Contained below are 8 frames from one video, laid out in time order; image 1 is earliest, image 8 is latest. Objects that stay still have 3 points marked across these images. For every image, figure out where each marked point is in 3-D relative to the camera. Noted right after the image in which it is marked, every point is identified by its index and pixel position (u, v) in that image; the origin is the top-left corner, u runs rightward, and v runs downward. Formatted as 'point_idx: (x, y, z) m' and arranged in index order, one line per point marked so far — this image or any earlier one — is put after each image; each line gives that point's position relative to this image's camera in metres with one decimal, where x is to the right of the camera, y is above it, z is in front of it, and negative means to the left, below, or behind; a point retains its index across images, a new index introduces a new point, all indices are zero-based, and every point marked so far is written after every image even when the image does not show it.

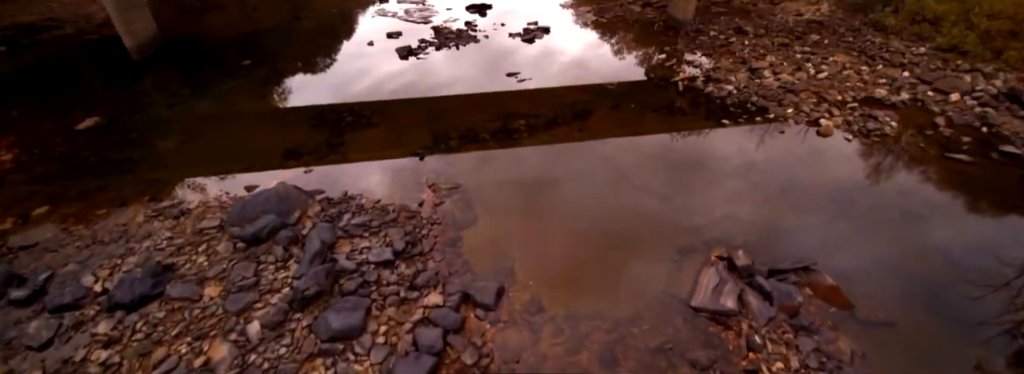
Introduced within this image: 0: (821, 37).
0: (+11.3, +5.5, +15.5) m
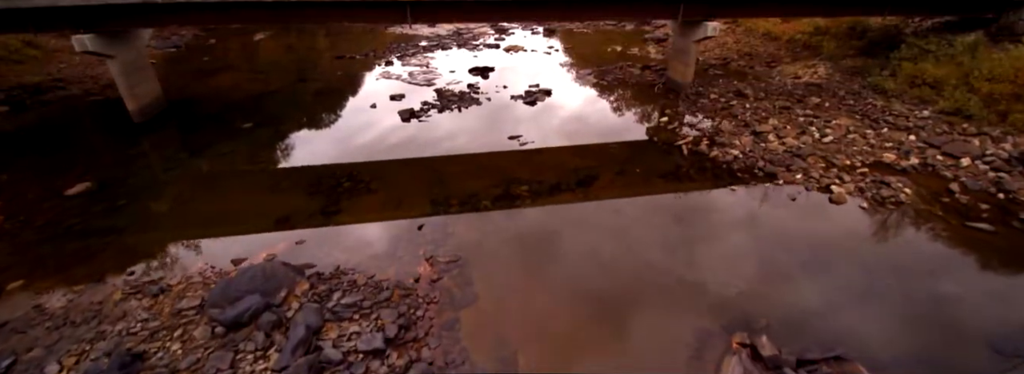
0: (+11.4, +3.2, +15.6) m
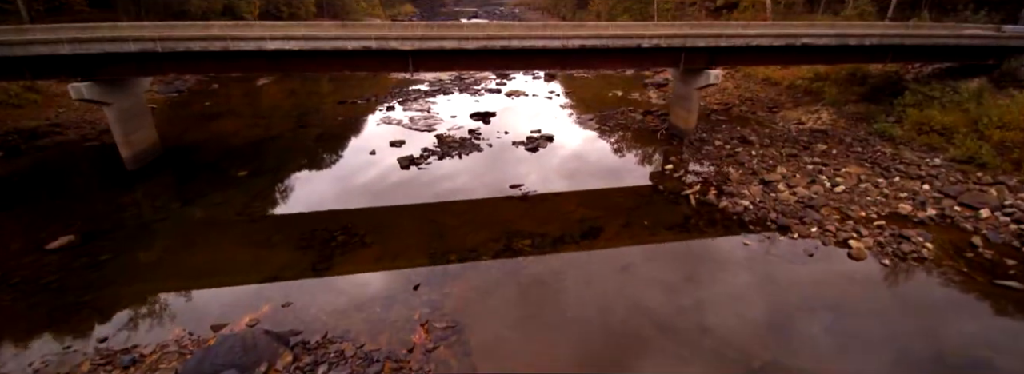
0: (+11.5, +1.5, +15.3) m
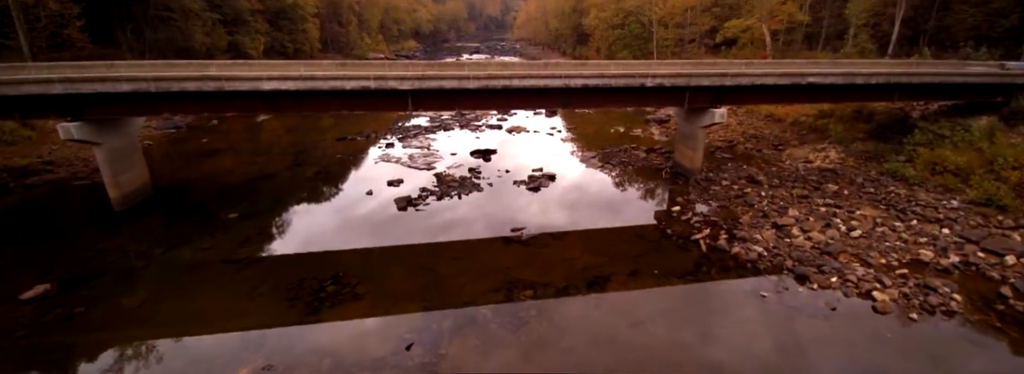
0: (+11.5, 0.0, +14.9) m
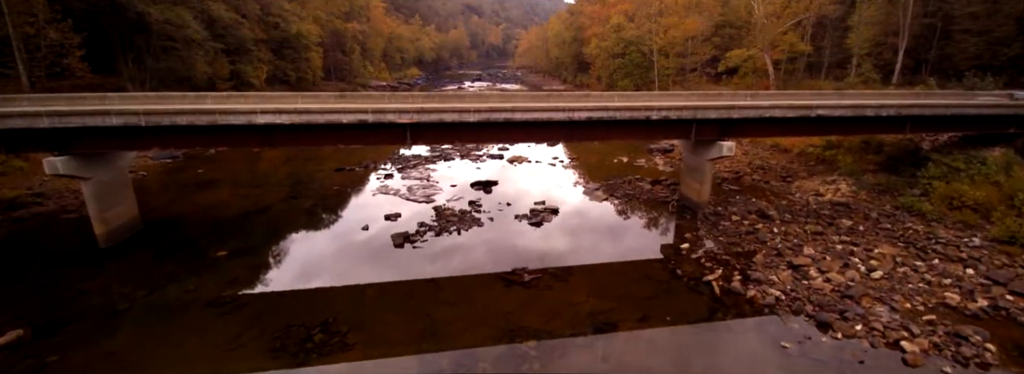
0: (+11.6, -1.2, +14.3) m
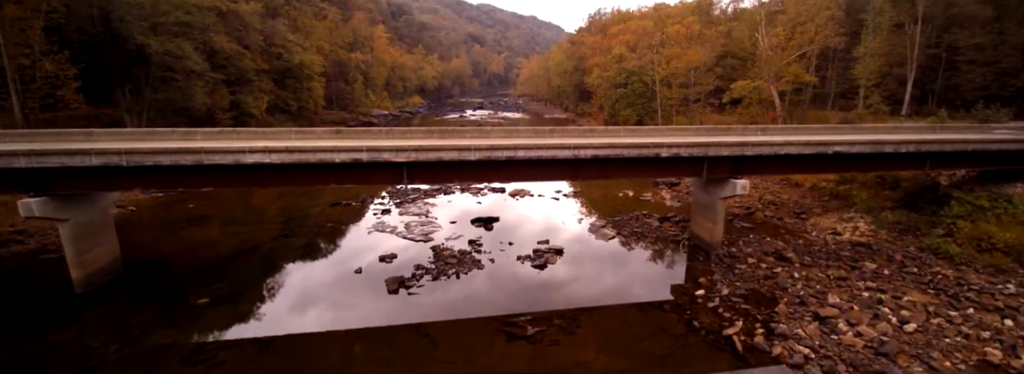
0: (+11.6, -2.5, +13.4) m
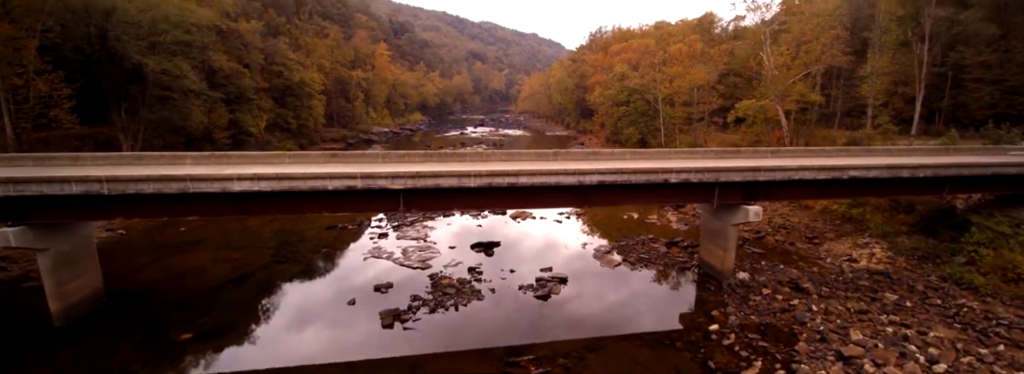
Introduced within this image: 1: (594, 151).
0: (+11.7, -3.3, +12.7) m
1: (+2.6, +1.1, +13.5) m
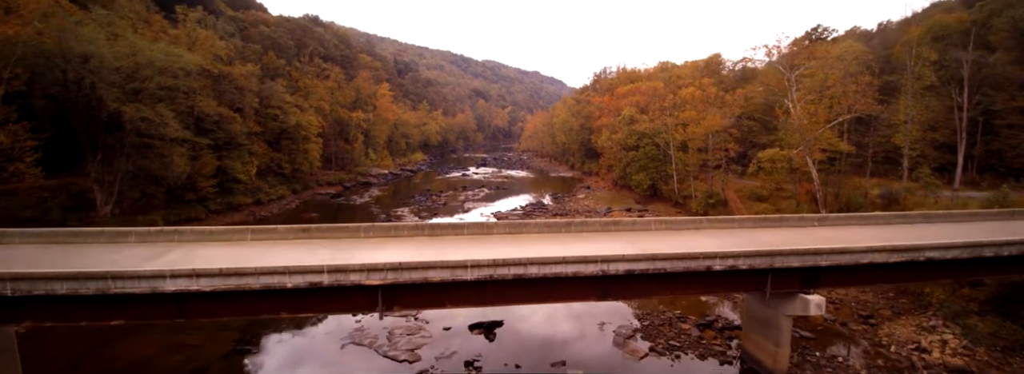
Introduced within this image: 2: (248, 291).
0: (+11.8, -5.4, +10.2) m
1: (+2.8, -1.1, +11.4) m
2: (-5.1, -2.0, +8.3) m
